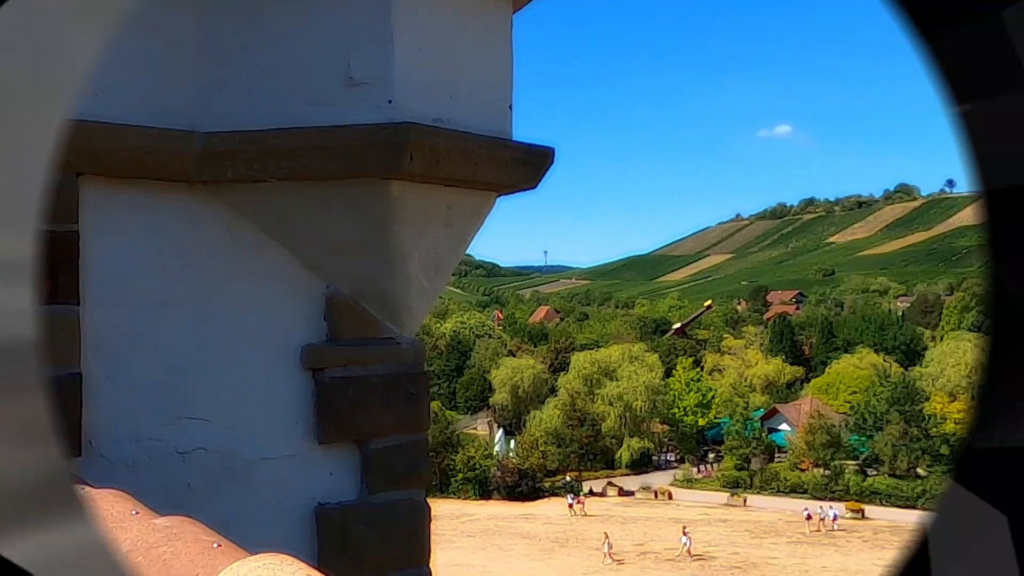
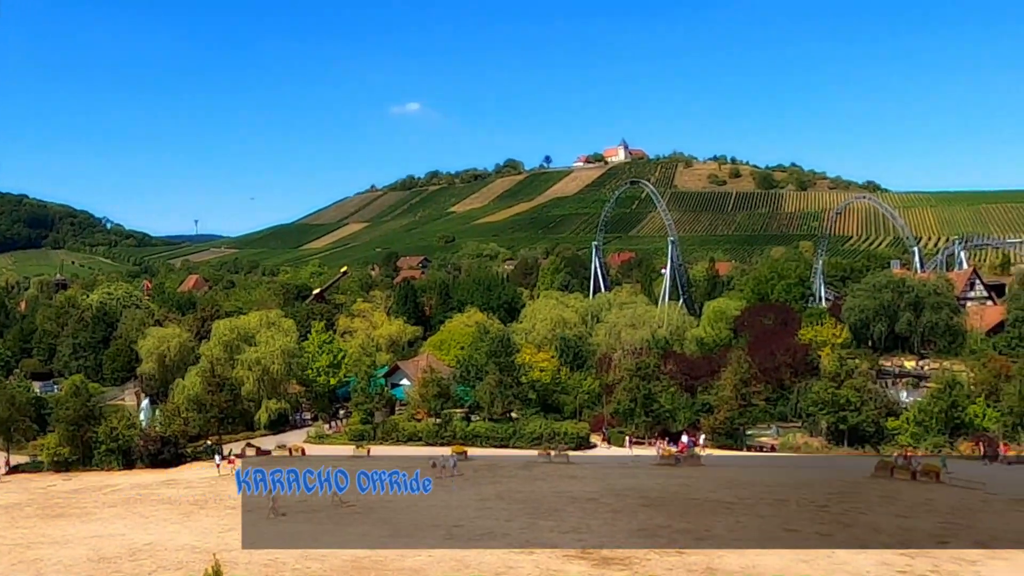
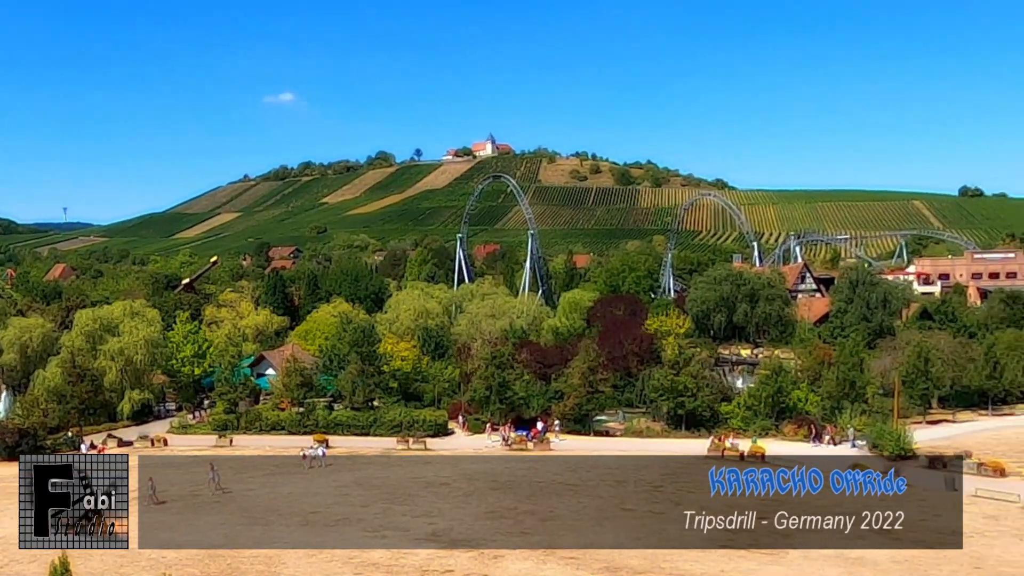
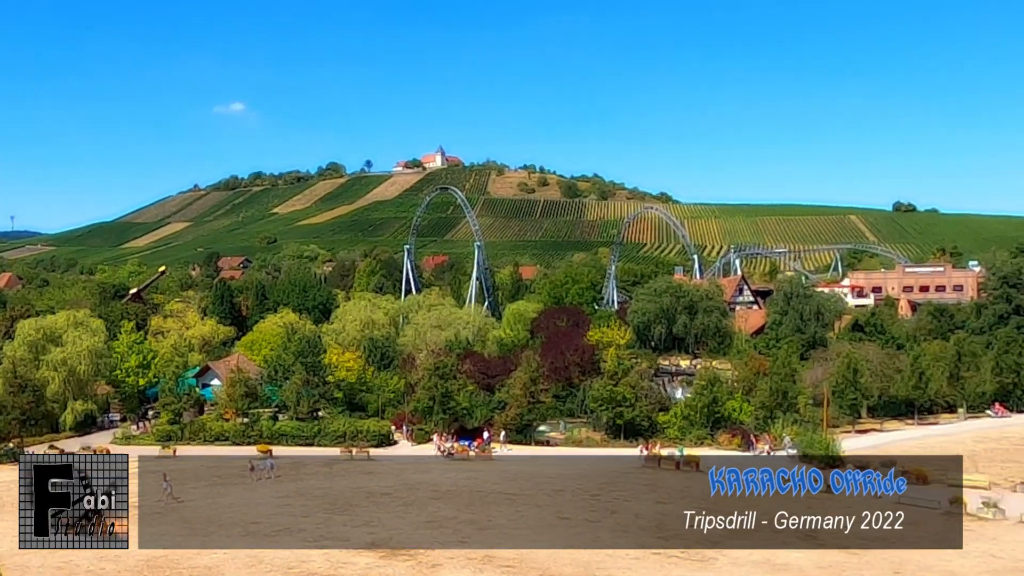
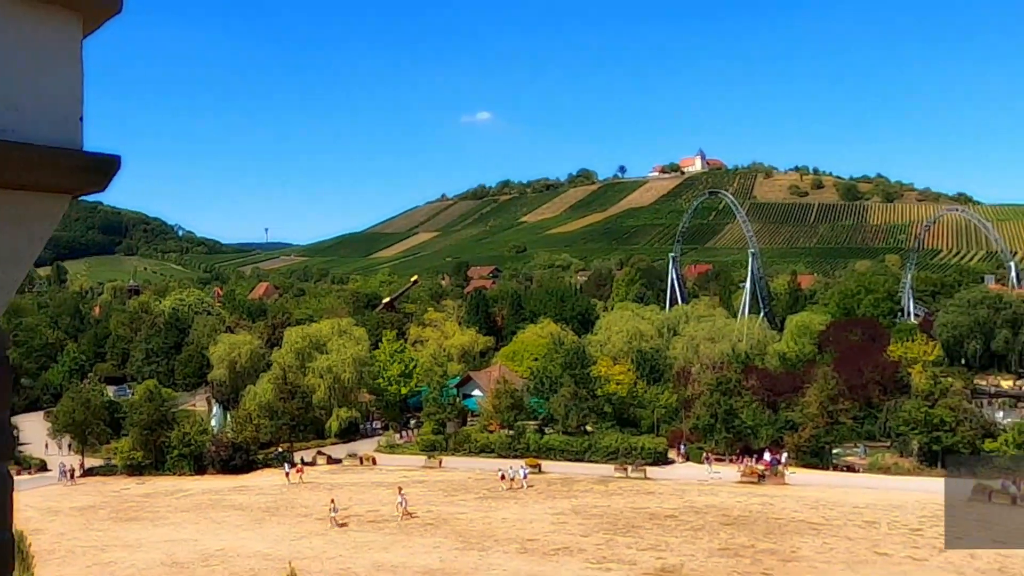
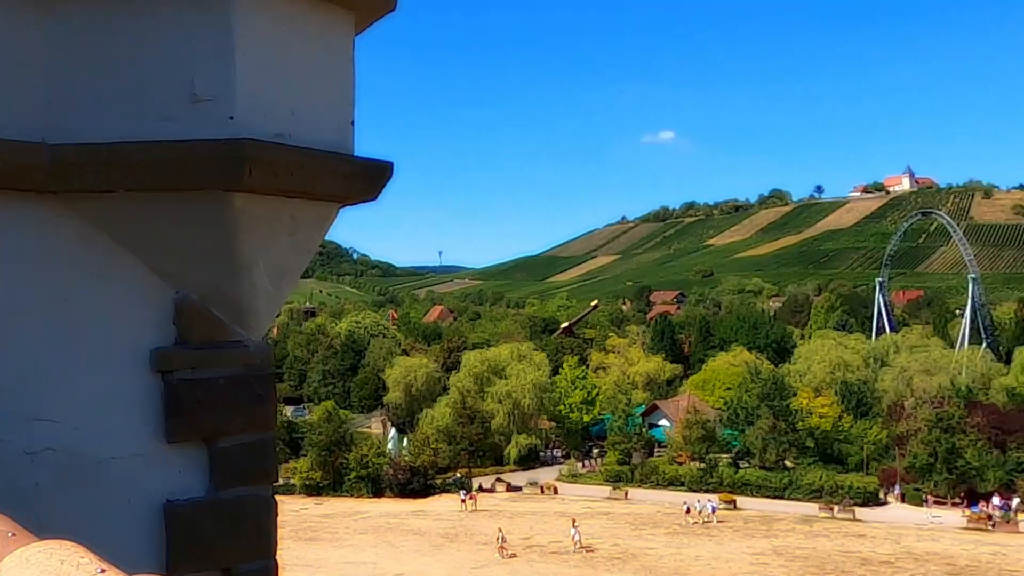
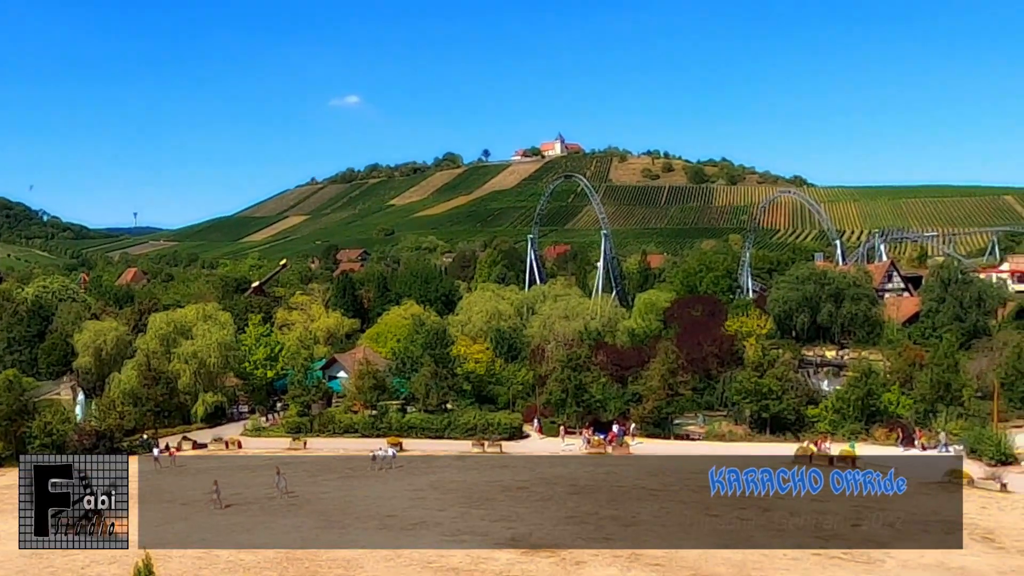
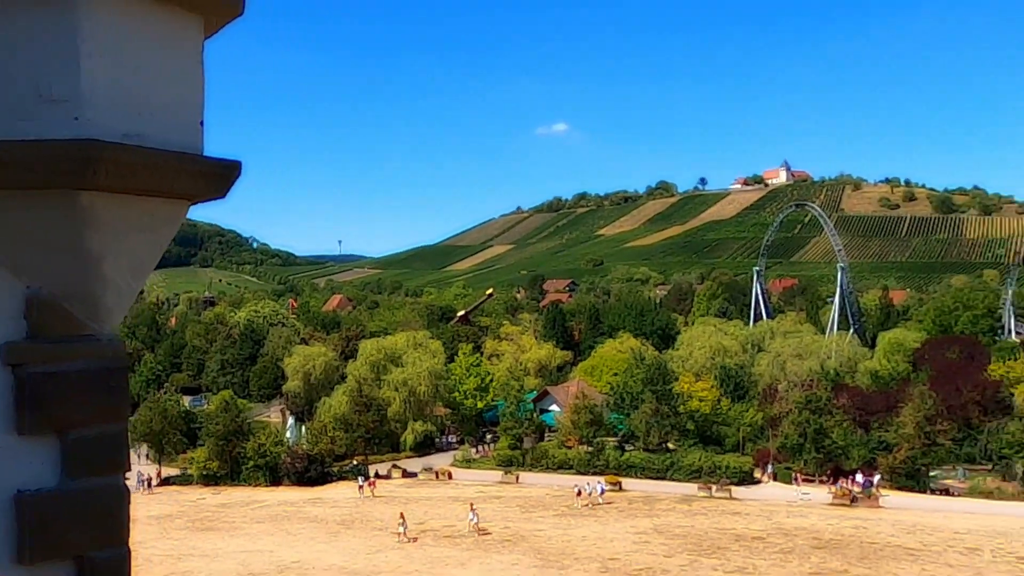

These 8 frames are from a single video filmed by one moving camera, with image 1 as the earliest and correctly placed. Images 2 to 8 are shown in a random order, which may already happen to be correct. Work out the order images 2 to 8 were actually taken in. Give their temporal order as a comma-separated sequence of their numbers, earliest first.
6, 8, 5, 2, 7, 3, 4
